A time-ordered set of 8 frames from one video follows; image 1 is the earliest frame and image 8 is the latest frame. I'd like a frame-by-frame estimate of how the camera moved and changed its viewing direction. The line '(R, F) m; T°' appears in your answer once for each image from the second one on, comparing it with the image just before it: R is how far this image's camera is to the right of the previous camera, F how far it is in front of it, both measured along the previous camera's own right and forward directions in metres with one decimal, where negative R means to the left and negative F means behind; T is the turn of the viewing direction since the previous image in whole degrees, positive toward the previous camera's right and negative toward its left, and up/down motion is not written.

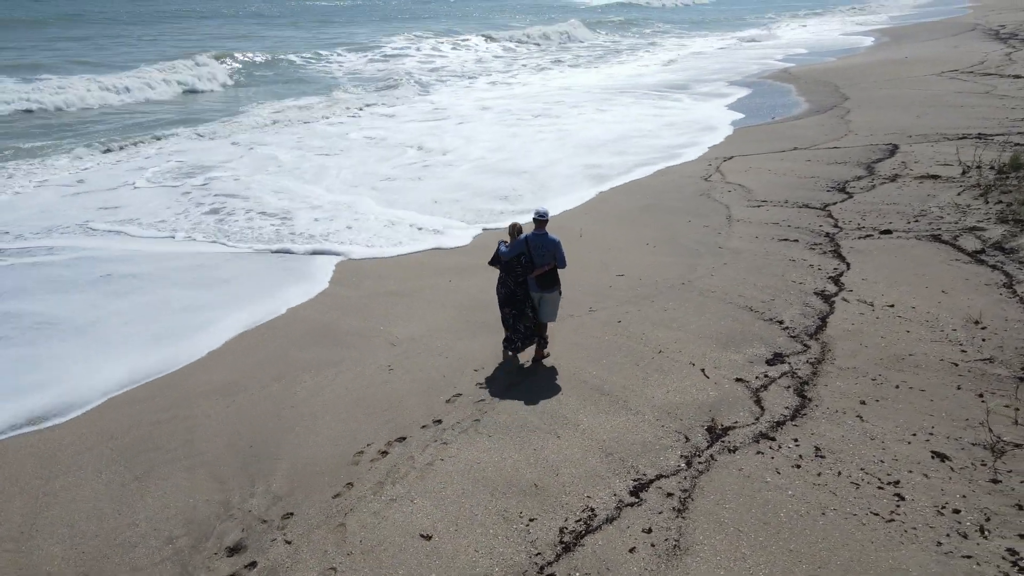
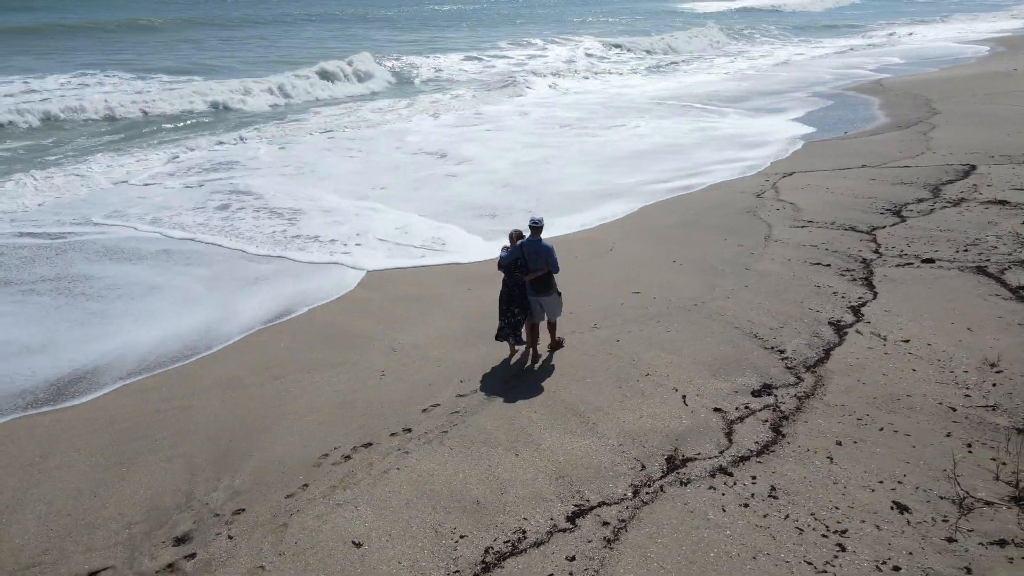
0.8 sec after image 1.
(+0.6, 0.0) m; -7°
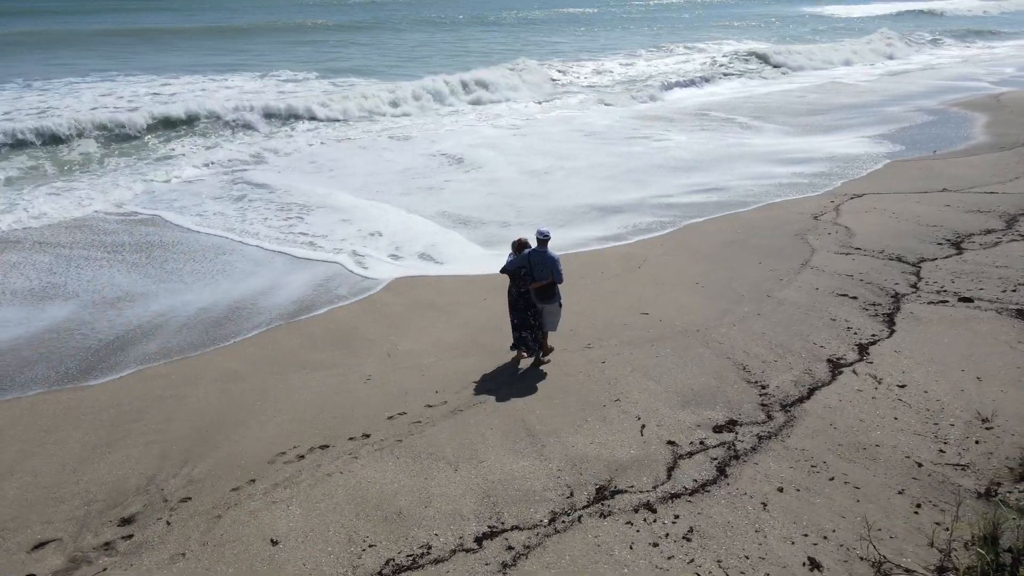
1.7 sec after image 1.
(+0.8, 0.0) m; -8°
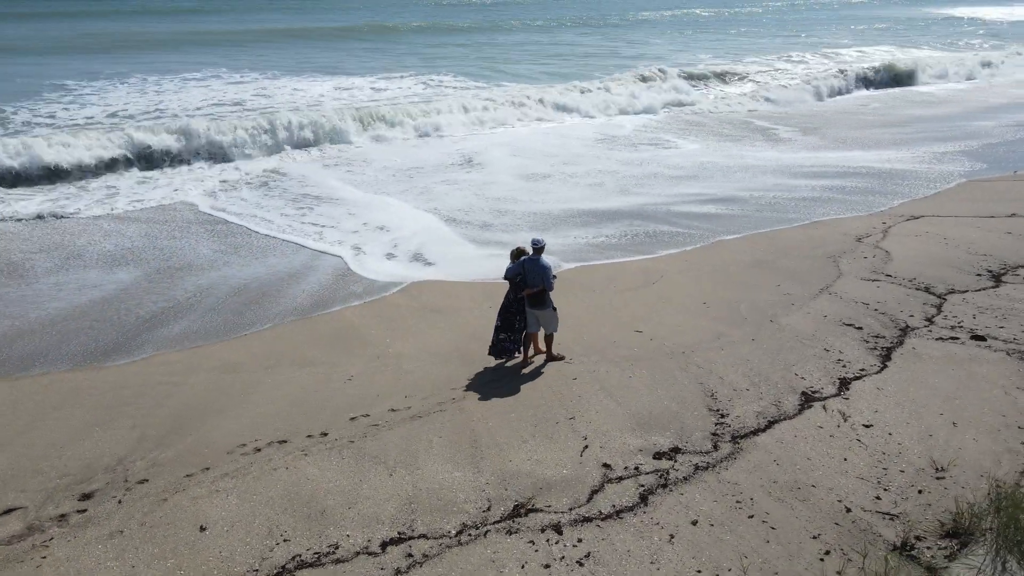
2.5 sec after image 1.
(+0.8, 0.0) m; -7°
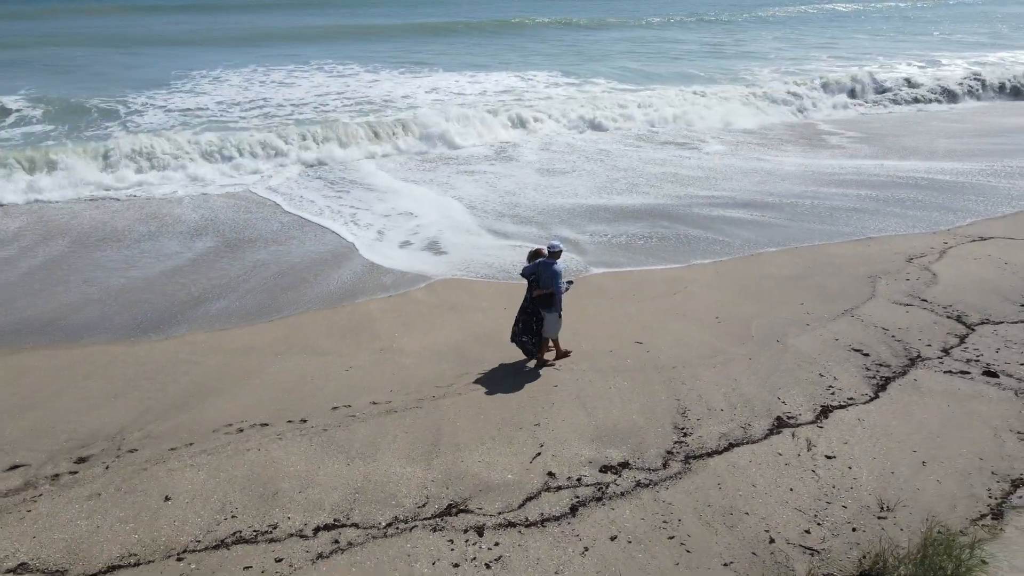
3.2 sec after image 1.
(+0.8, -0.1) m; -8°
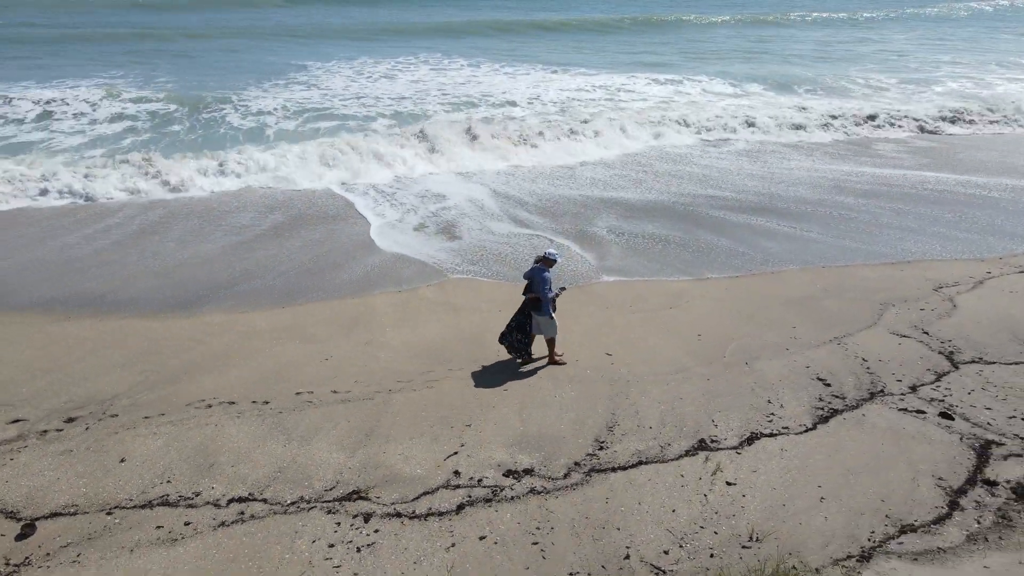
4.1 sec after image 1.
(+1.1, -0.2) m; -8°
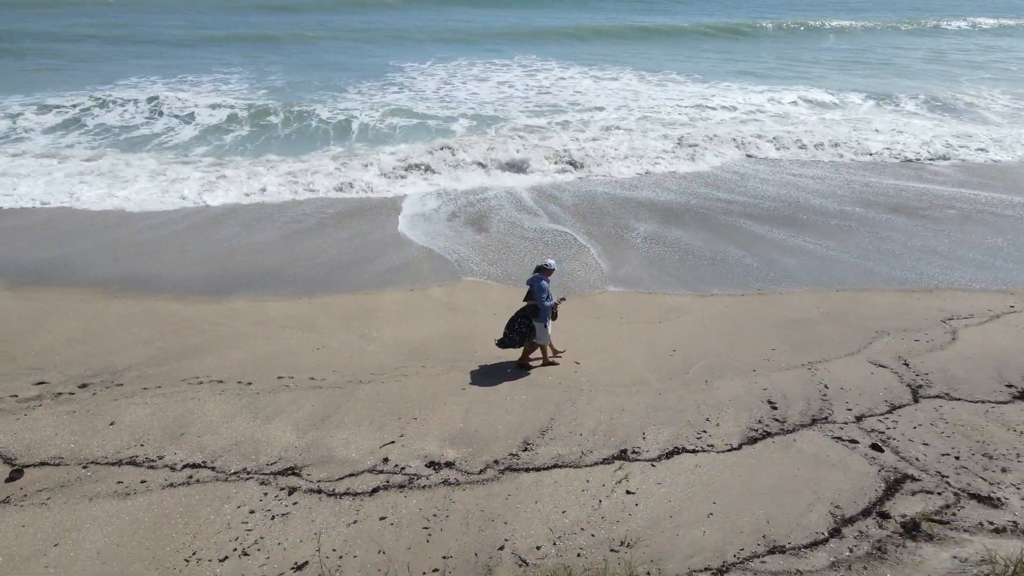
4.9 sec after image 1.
(+1.0, -0.3) m; -8°
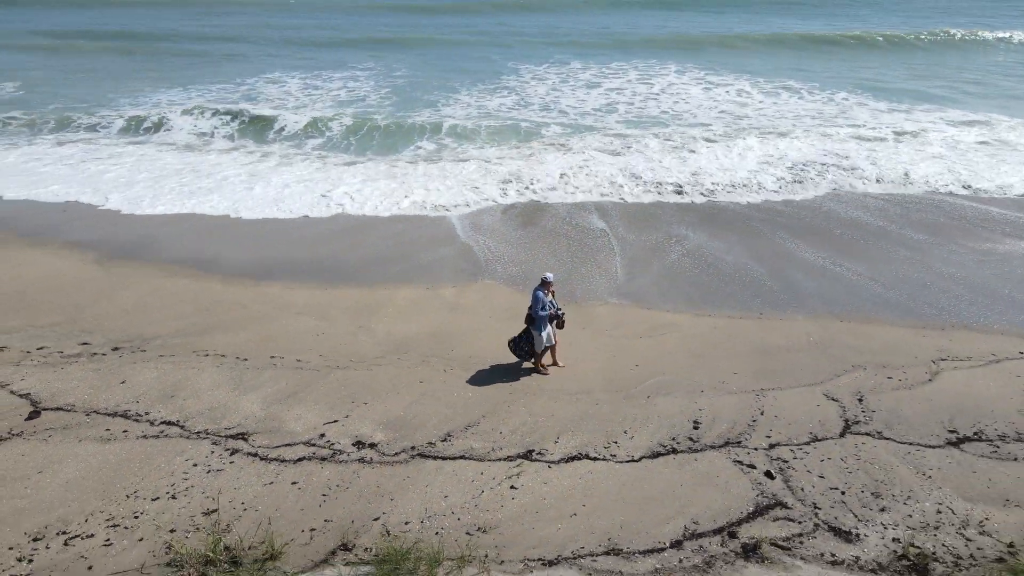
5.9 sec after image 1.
(+1.4, -0.4) m; -10°
